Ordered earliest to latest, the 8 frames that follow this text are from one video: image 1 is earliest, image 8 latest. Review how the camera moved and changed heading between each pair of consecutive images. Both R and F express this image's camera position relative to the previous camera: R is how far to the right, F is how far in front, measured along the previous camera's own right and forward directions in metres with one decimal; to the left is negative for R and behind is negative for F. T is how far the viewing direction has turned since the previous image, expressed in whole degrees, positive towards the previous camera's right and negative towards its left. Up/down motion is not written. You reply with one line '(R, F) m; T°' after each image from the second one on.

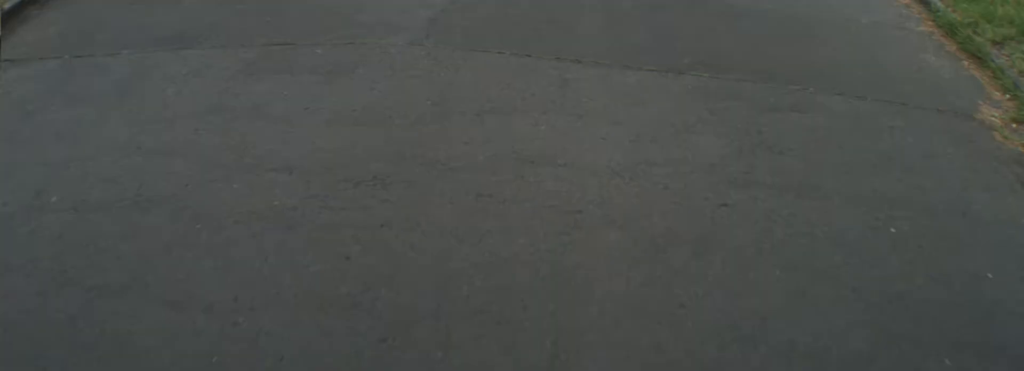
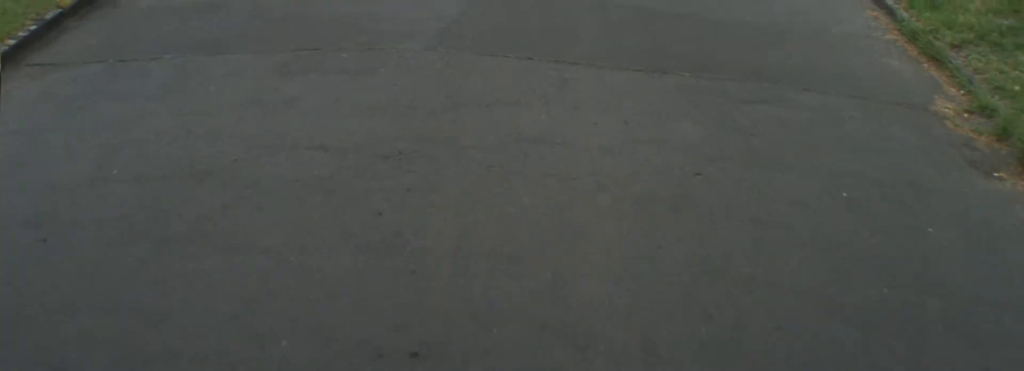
(0.0, -0.7) m; 0°
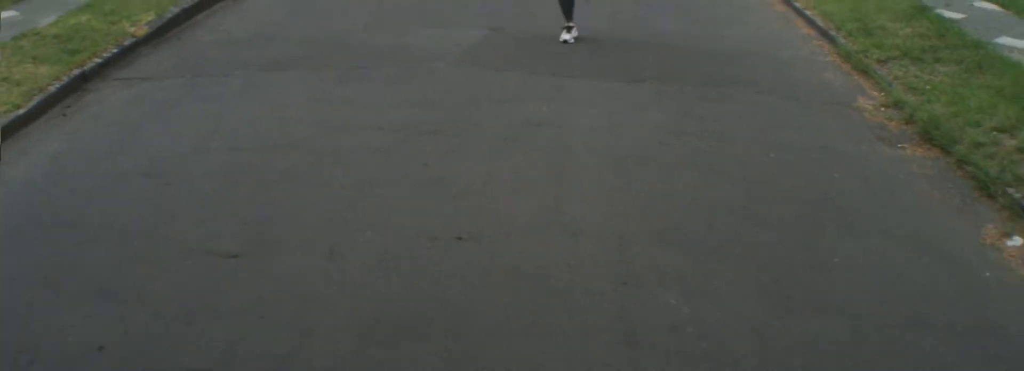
(-0.1, -1.5) m; 0°
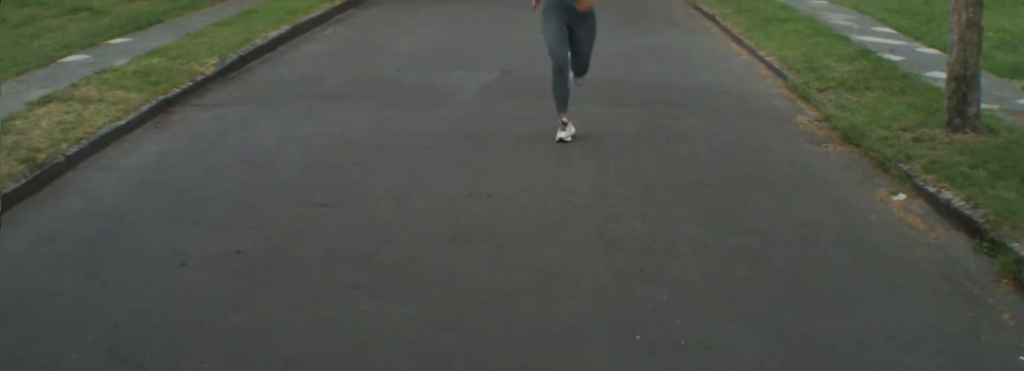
(-0.1, -1.8) m; 0°
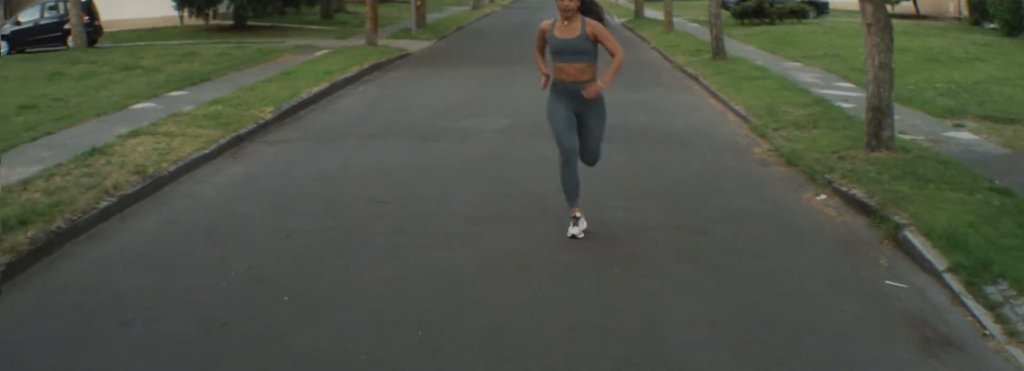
(-0.1, -2.1) m; 0°
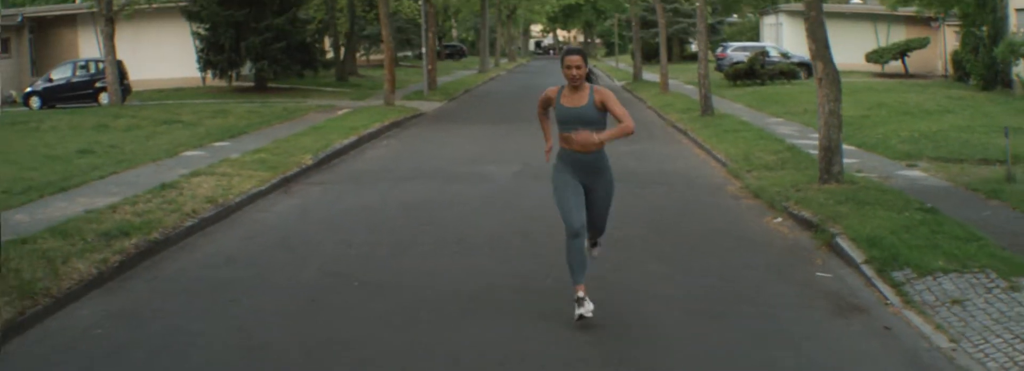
(0.0, -1.7) m; 0°
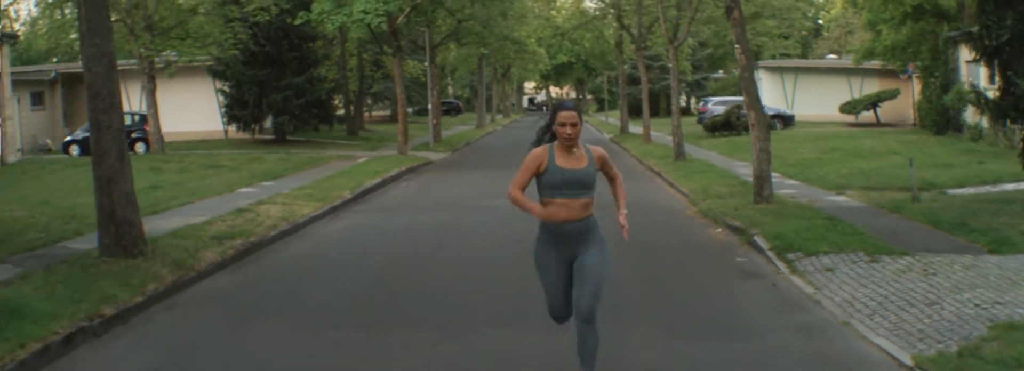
(-0.1, -3.1) m; 0°
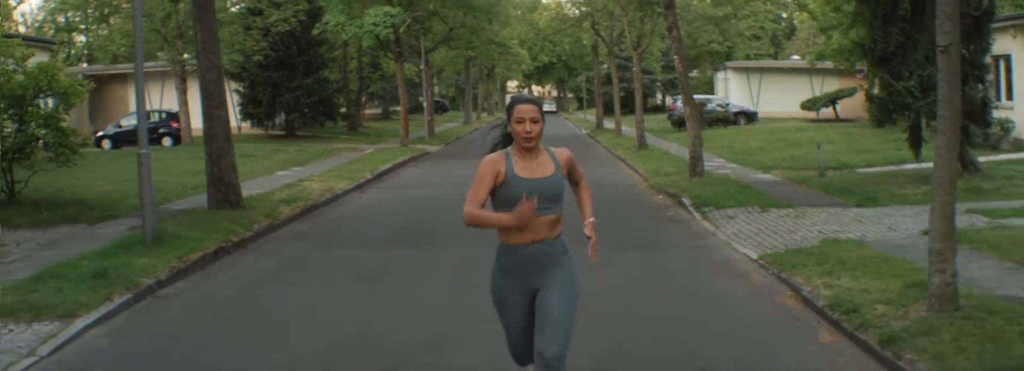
(-0.1, -4.2) m; +1°
